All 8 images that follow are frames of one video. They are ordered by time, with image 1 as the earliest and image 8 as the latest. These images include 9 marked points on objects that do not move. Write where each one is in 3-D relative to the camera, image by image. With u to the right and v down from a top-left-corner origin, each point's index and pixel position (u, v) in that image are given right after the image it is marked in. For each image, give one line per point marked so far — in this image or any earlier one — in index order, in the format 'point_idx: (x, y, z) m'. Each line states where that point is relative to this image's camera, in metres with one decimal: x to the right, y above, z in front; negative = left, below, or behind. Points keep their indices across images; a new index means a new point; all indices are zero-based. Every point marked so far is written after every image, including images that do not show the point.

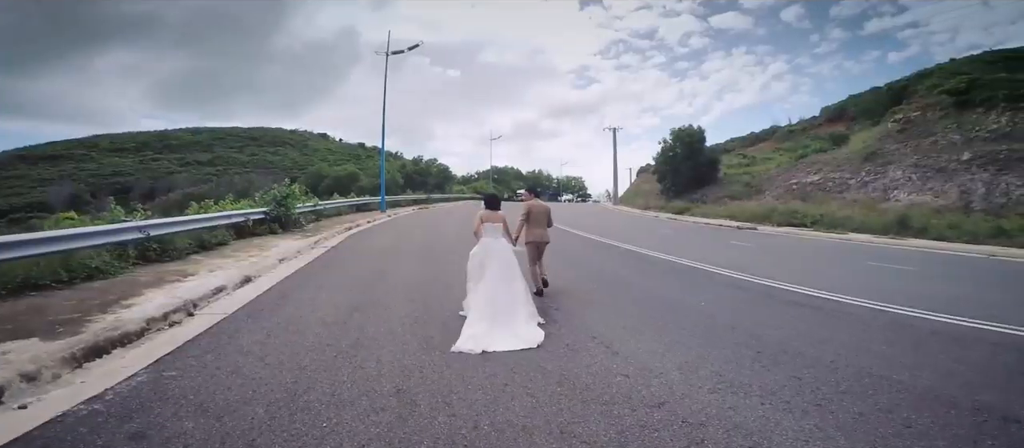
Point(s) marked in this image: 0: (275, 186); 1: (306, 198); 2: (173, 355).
0: (-8.1, +1.2, +16.7) m
1: (-8.4, +1.0, +19.8) m
2: (-4.0, -1.5, +5.9) m
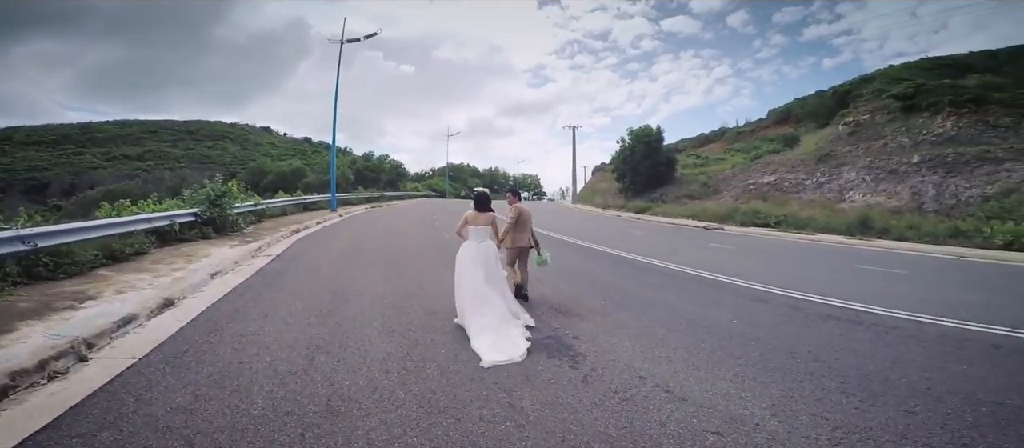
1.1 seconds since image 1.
0: (-8.8, +1.1, +14.2) m
1: (-9.4, +0.9, +17.3) m
2: (-3.6, -1.7, +3.9) m
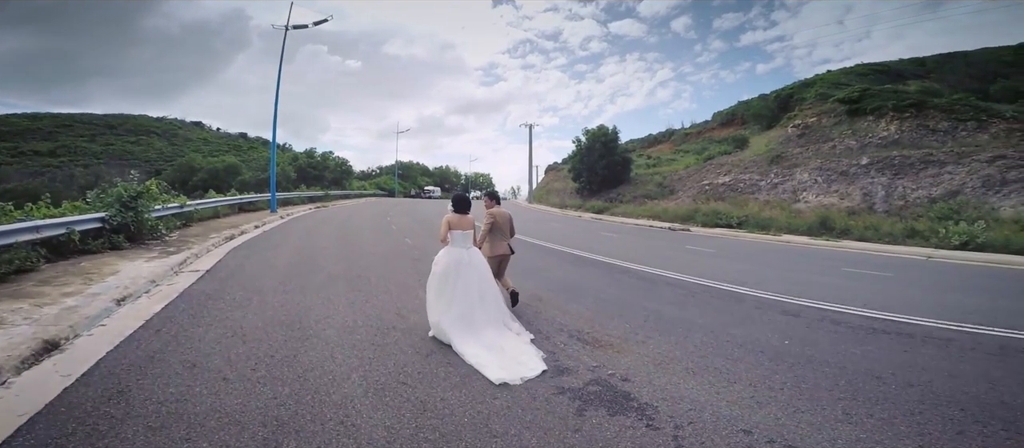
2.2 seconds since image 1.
0: (-9.2, +1.0, +11.7) m
1: (-10.2, +0.8, +14.7) m
2: (-3.0, -1.8, +2.0) m
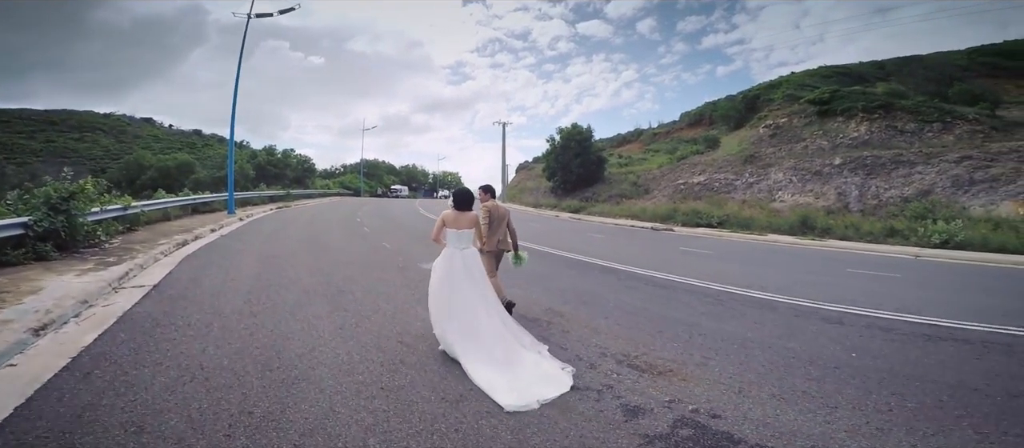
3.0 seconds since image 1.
0: (-9.2, +1.0, +9.9) m
1: (-10.4, +0.7, +12.8) m
2: (-2.3, -1.8, +0.6) m
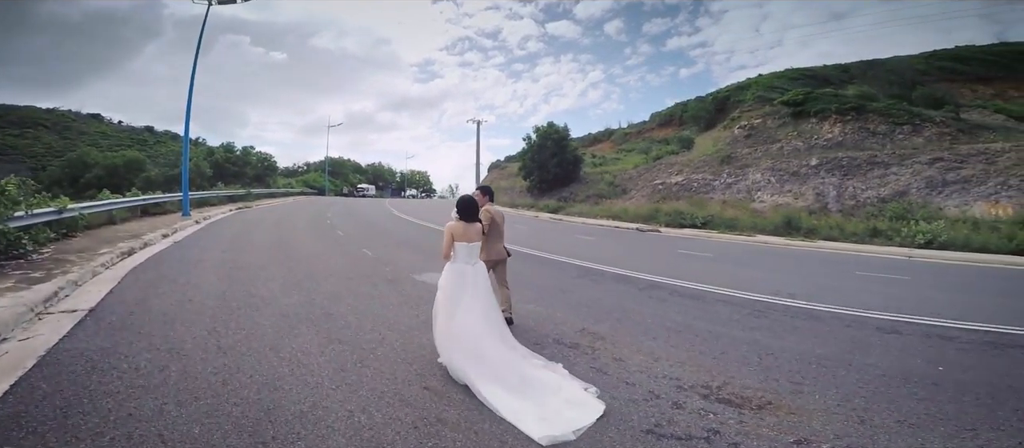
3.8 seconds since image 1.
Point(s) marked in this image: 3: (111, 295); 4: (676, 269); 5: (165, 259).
0: (-9.0, +0.9, +8.1) m
1: (-10.3, +0.6, +10.9) m
2: (-1.5, -1.9, -0.7) m
3: (-5.6, -1.0, +7.0) m
4: (+5.3, -1.4, +15.9) m
5: (-7.6, -0.8, +10.9) m
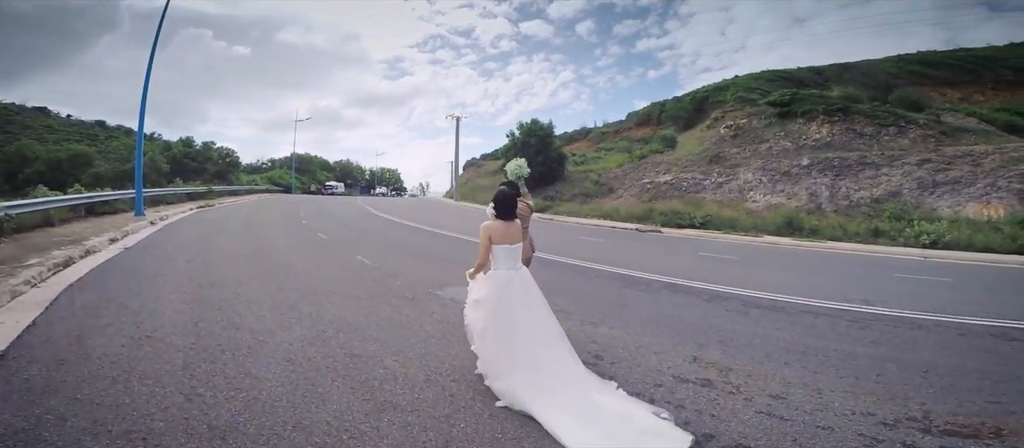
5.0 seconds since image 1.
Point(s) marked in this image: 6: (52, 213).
0: (-8.1, +0.9, +6.0) m
1: (-9.6, +0.6, +8.7) m
2: (-0.1, -1.9, -2.3) m
3: (-4.7, -1.0, +5.1) m
4: (+5.6, -1.5, +14.7) m
5: (-6.9, -0.7, +8.8) m
6: (-15.9, +0.4, +17.6) m
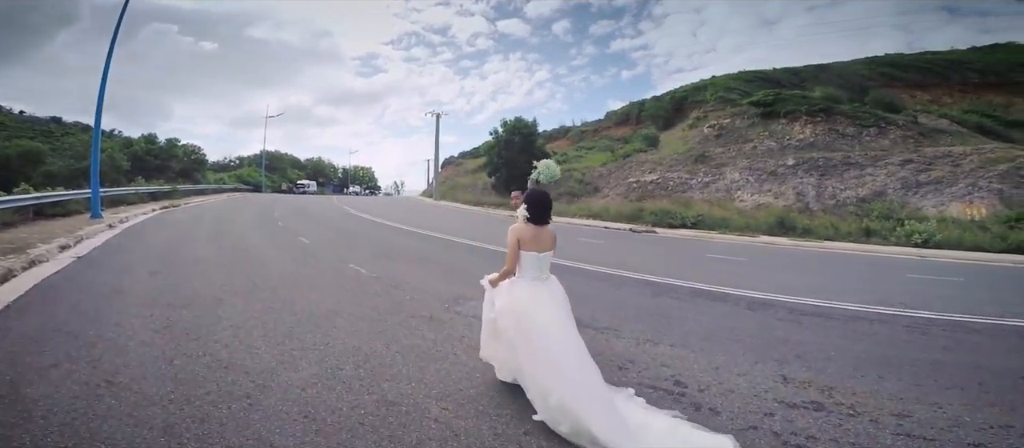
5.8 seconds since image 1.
0: (-7.6, +0.8, +4.6) m
1: (-9.3, +0.6, +7.3) m
2: (+0.8, -2.0, -3.2) m
3: (-4.1, -1.0, +3.9) m
4: (+5.7, -1.5, +14.0) m
5: (-6.6, -0.8, +7.6) m
6: (-16.0, +0.3, +15.8) m
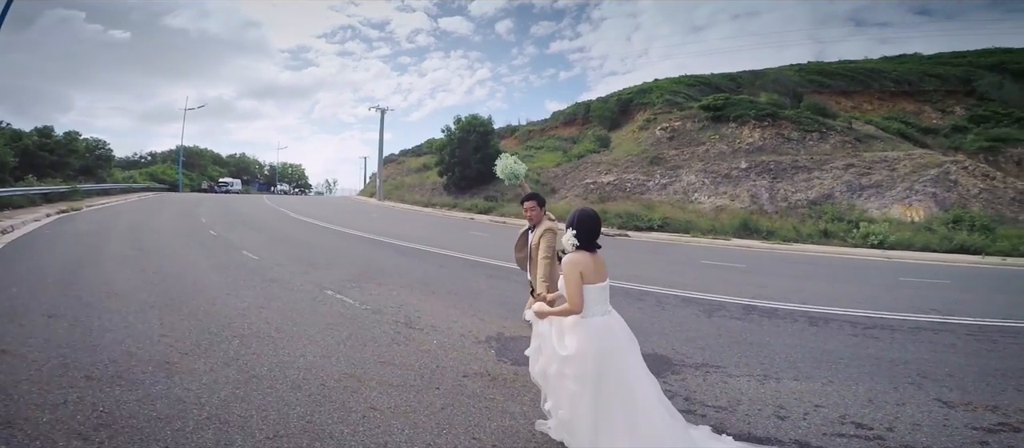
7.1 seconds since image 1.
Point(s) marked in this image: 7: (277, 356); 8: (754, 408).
0: (-6.6, +0.6, +2.3) m
1: (-8.6, +0.3, +4.7) m
2: (+2.8, -2.2, -4.5) m
3: (-3.0, -1.2, +2.0) m
4: (+5.4, -1.6, +13.3) m
5: (-5.9, -1.0, +5.3) m
6: (-16.3, +0.1, +12.3) m
7: (-2.4, -1.3, +5.4) m
8: (+2.0, -1.6, +4.0) m
